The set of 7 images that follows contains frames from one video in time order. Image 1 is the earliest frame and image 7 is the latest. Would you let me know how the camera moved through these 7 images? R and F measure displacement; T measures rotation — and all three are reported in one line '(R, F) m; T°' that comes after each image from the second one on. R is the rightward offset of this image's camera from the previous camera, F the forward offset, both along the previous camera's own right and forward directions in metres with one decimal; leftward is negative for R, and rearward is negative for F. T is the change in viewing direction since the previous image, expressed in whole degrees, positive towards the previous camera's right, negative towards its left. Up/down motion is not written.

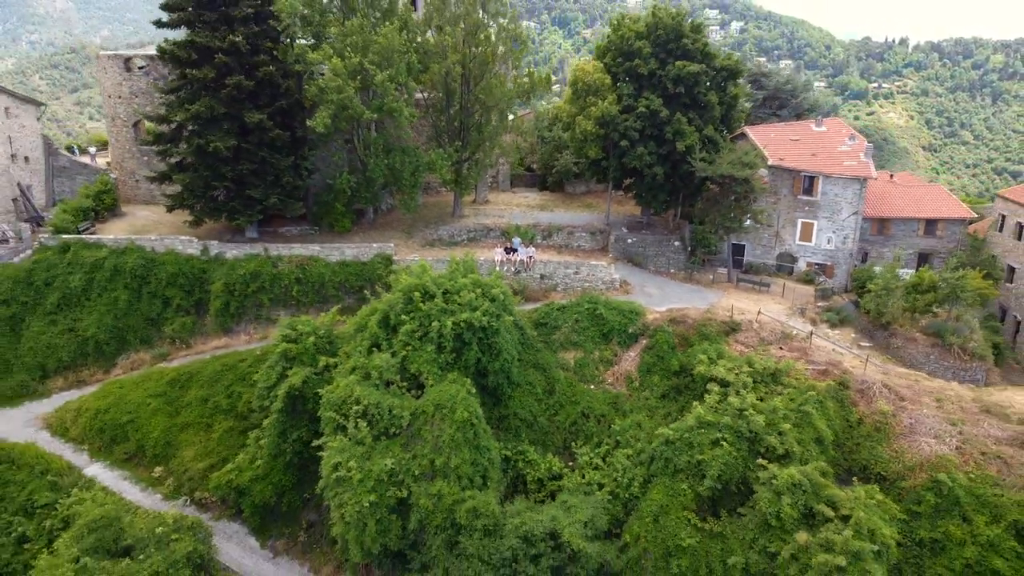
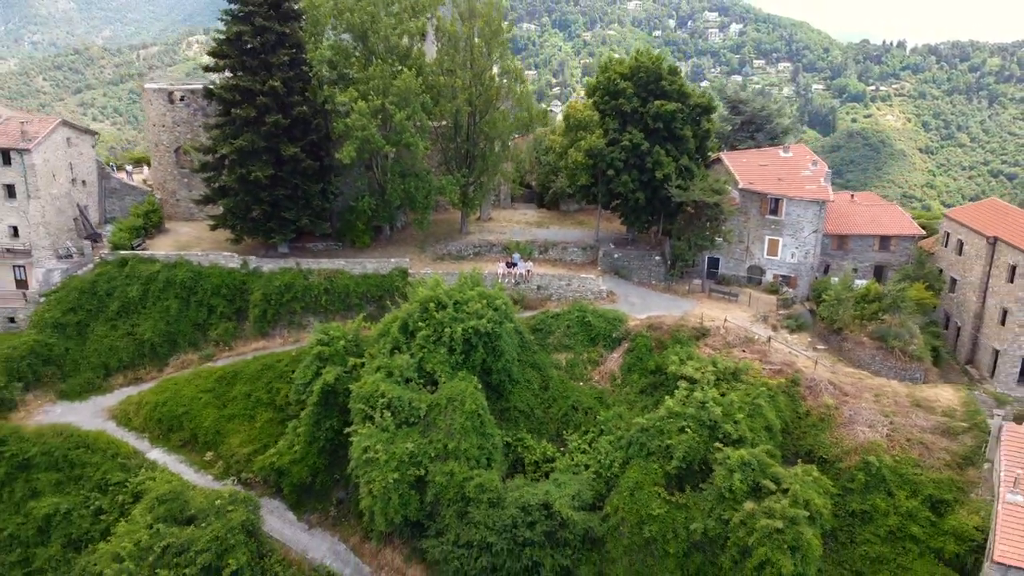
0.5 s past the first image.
(0.0, -2.3) m; 0°
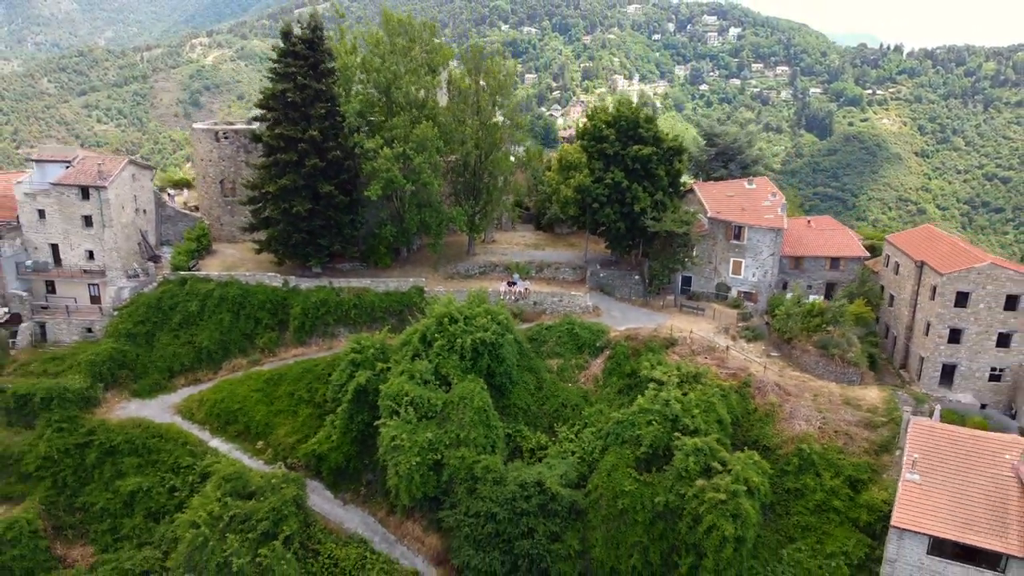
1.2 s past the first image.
(0.0, -3.3) m; 0°
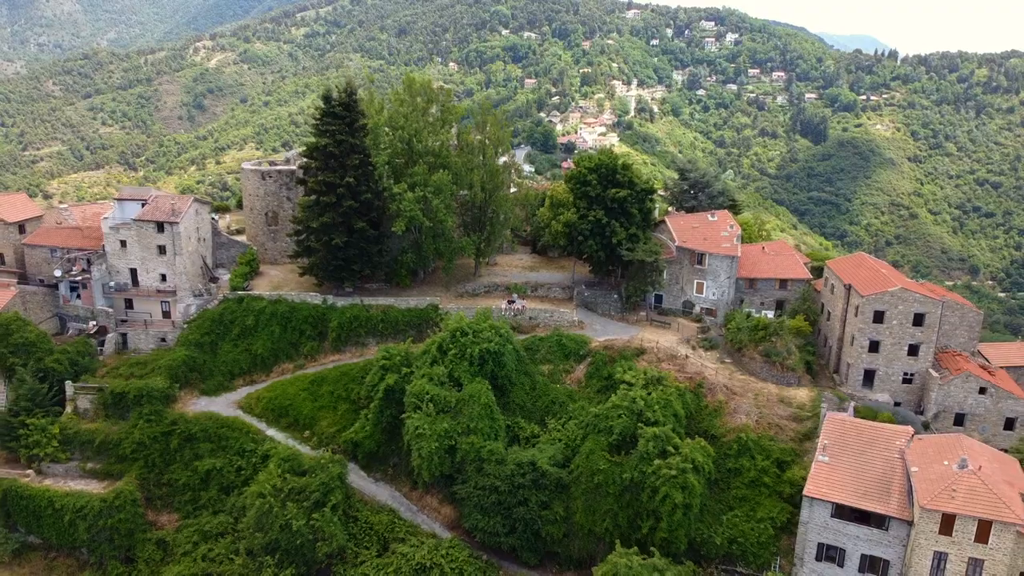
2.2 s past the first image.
(0.0, -4.6) m; 0°
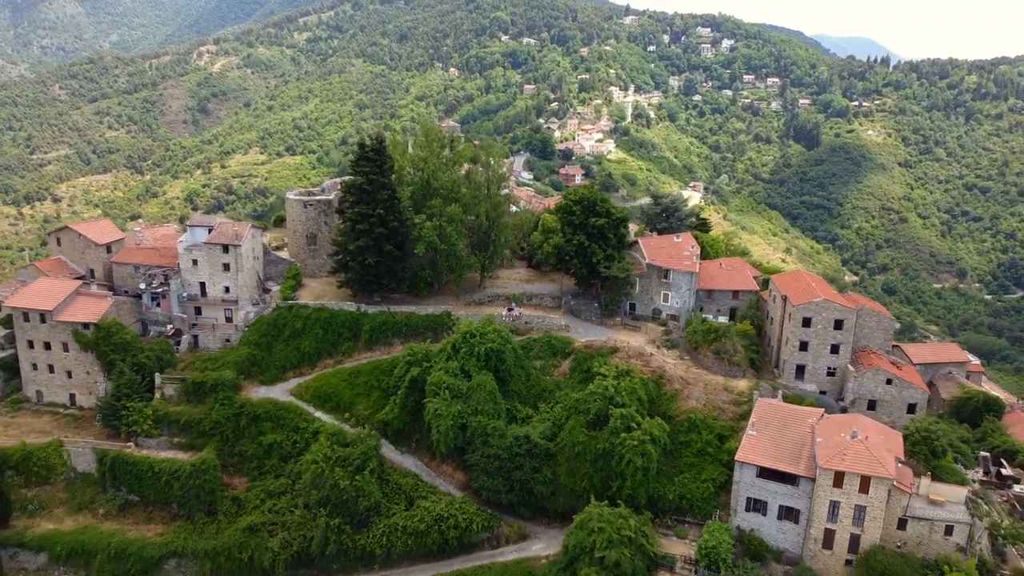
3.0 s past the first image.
(0.0, -6.0) m; 0°
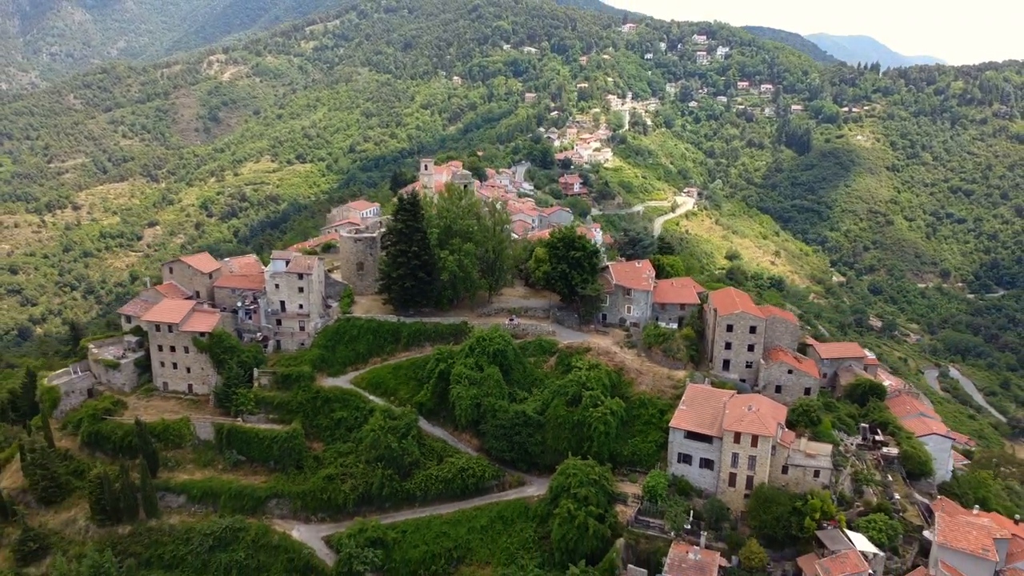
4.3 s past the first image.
(+0.1, -11.0) m; 0°
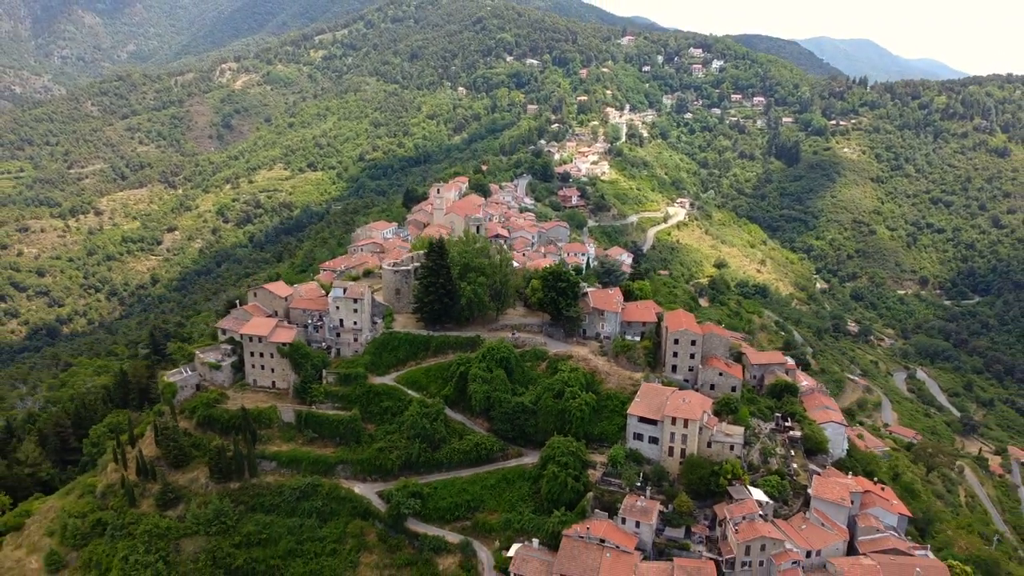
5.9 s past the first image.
(0.0, -14.2) m; 0°
